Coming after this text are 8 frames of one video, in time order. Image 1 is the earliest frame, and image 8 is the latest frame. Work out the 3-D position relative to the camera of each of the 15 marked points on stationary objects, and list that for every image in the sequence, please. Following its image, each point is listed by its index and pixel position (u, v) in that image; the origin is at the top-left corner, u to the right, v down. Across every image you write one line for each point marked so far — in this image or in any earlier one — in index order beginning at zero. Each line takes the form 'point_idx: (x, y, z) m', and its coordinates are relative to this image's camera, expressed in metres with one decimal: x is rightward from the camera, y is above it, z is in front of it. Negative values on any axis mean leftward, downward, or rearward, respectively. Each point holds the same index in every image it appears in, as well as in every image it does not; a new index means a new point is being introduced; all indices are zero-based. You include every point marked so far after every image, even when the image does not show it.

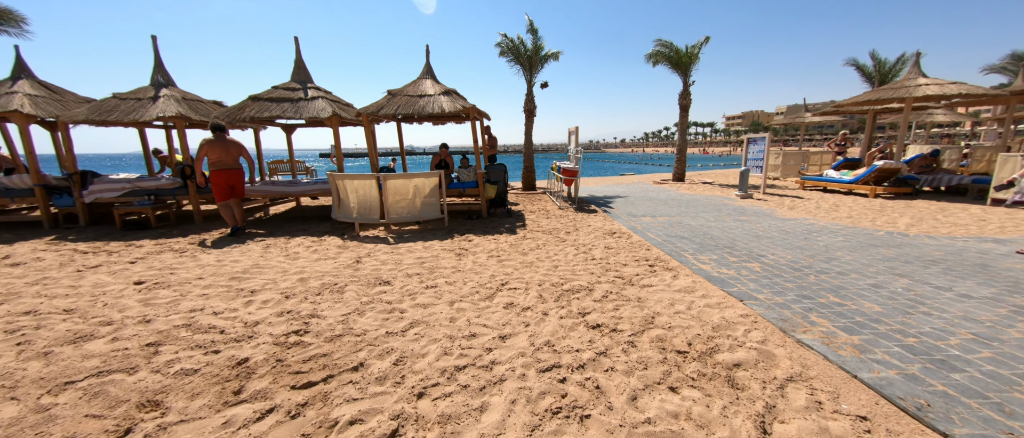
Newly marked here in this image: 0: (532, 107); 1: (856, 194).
0: (+0.6, +3.7, +12.2) m
1: (+10.1, +0.7, +11.0) m
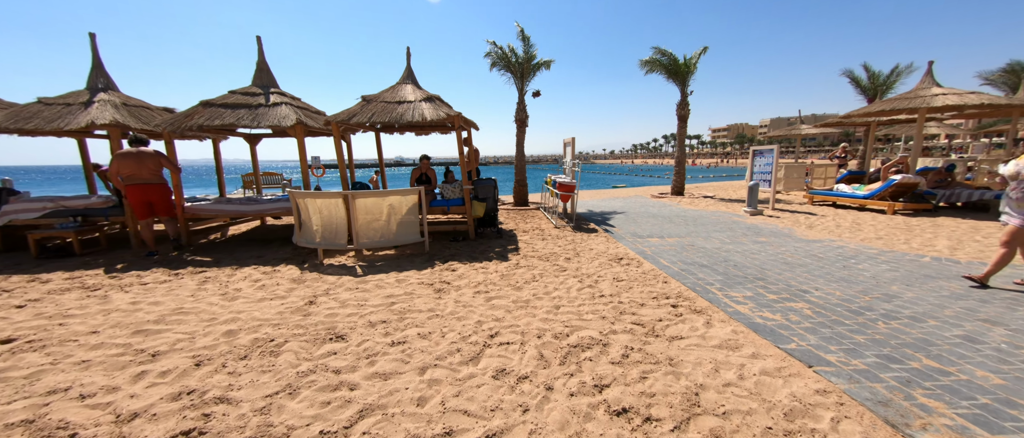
0: (+0.4, +3.1, +11.4) m
1: (+9.8, +0.2, +10.3) m
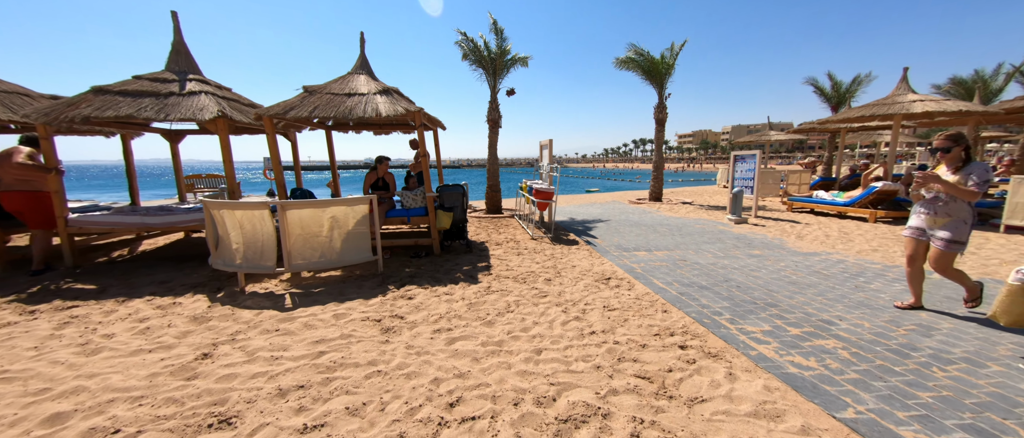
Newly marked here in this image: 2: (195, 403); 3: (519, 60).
0: (-0.4, +2.9, +10.5) m
1: (+9.1, 0.0, +10.1) m
2: (-2.0, -1.2, +2.4) m
3: (+0.2, +4.7, +11.1) m
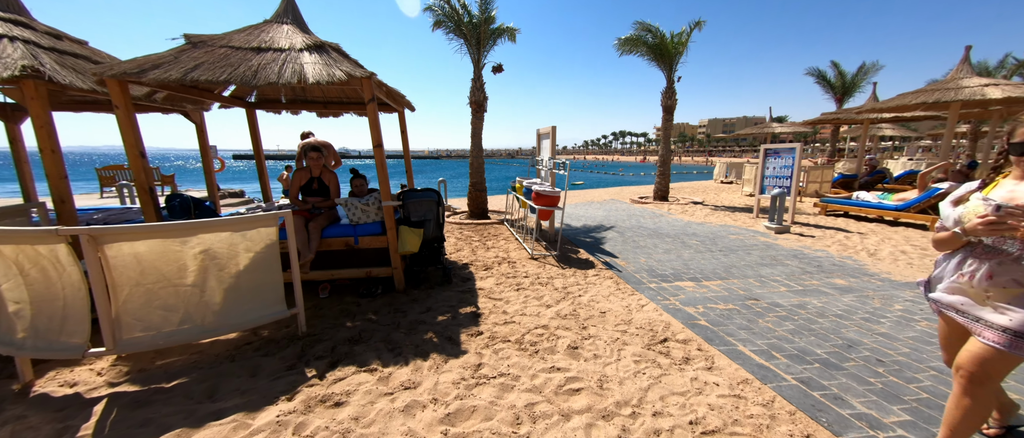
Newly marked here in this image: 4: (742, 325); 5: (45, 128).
0: (-0.7, +2.8, +8.5) m
1: (+8.9, -0.1, +8.6) m
2: (-1.9, -1.5, +0.4) m
3: (-0.1, +4.6, +9.1) m
4: (+2.2, -1.0, +3.5) m
5: (-4.2, +0.8, +3.4) m
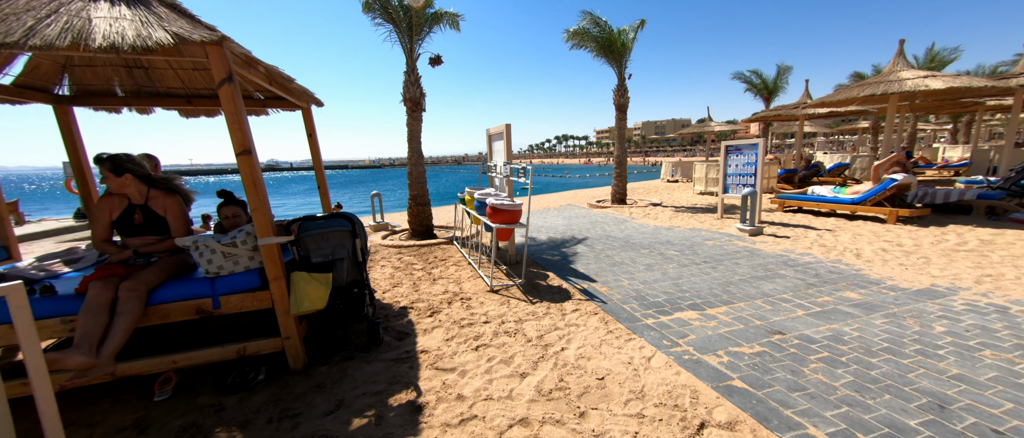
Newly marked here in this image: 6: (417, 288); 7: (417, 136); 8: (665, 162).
0: (-1.8, +2.4, +7.2) m
1: (+7.8, 0.0, +8.5) m
2: (-1.6, -1.8, -1.1) m
3: (-1.4, +4.3, +7.8) m
4: (+1.9, -1.1, +2.6) m
5: (-4.5, +0.4, +1.6) m
6: (-1.2, -0.8, +4.6) m
7: (-1.9, +1.6, +7.3) m
8: (+8.0, +2.9, +19.3) m
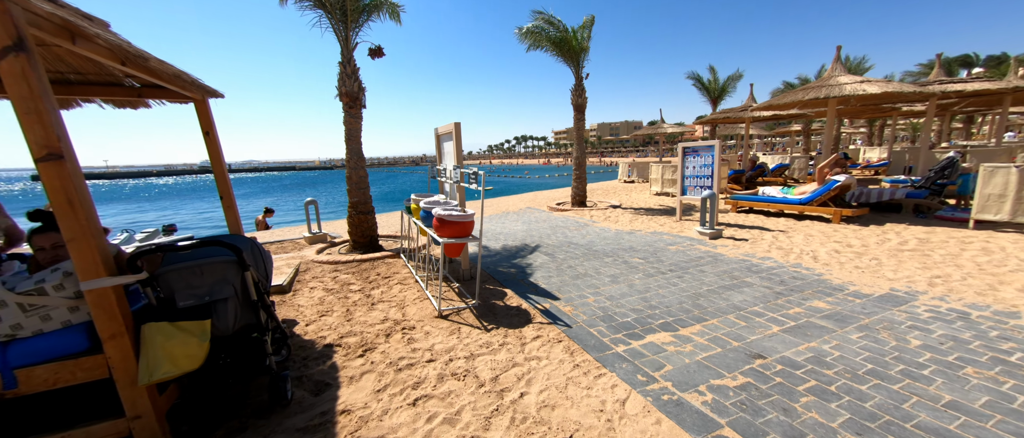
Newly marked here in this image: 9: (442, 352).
0: (-2.6, +2.2, +6.4) m
1: (+6.8, 0.0, +8.8) m
2: (-1.5, -1.9, -1.8) m
3: (-2.3, +4.1, +7.0) m
4: (+1.6, -1.2, +2.2) m
5: (-4.6, +0.1, +0.5) m
6: (-1.7, -1.0, +3.9) m
7: (-2.7, +1.5, +6.5) m
8: (+5.7, +2.9, +19.5) m
9: (-0.6, -1.1, +3.1) m
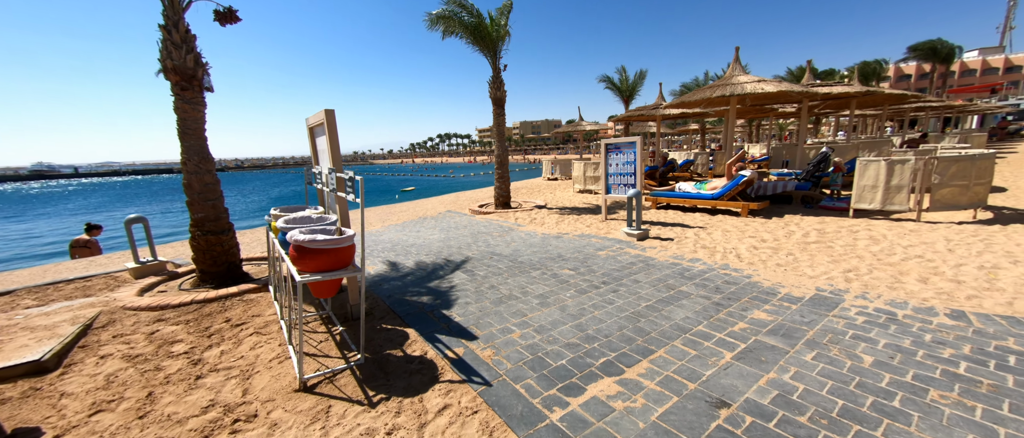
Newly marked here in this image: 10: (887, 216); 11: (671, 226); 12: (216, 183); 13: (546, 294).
0: (-4.0, +1.9, +4.7) m
1: (+4.8, +0.2, +9.0) m
2: (-1.1, -2.2, -3.0) m
3: (-3.9, +3.8, +5.4) m
4: (+1.1, -1.3, +1.5) m
5: (-4.7, -0.2, -1.4) m
6: (-2.4, -1.3, +2.5) m
7: (-4.1, +1.2, +4.8) m
8: (+1.4, +3.0, +19.3) m
9: (-1.2, -1.3, +2.0) m
10: (+7.6, +0.1, +7.6) m
11: (+3.1, -0.1, +7.3) m
12: (-4.0, +0.5, +5.0) m
13: (+0.3, -0.8, +4.3) m
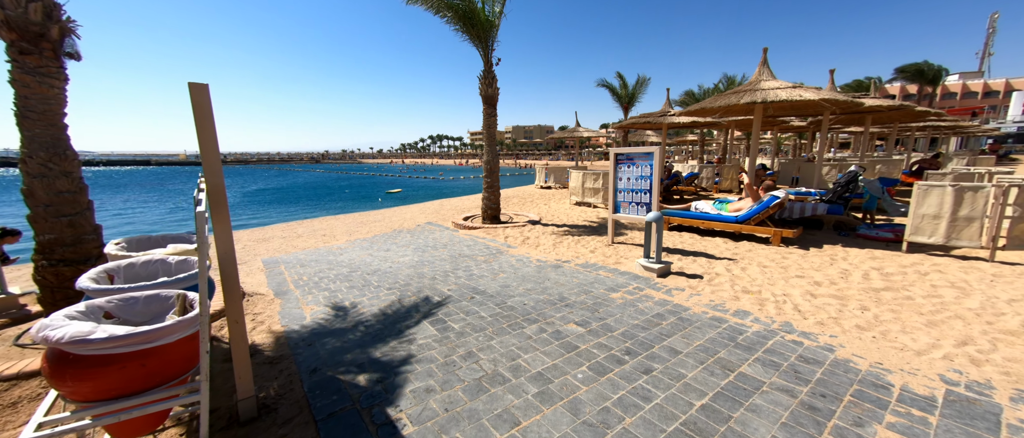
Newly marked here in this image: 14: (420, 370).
0: (-4.0, +1.7, +3.2) m
1: (+4.6, -0.4, +7.7) m
2: (-1.0, -2.4, -4.5) m
3: (-3.9, +3.6, +3.9) m
4: (+1.1, -1.7, +0.1) m
5: (-4.6, -0.4, -3.0) m
6: (-2.5, -1.5, +1.0) m
7: (-4.1, +1.0, +3.3) m
8: (+1.0, +2.5, +17.9) m
9: (-1.3, -1.6, +0.5) m
10: (+7.4, -0.6, +6.3) m
11: (+2.9, -0.6, +6.0) m
12: (-4.1, +0.3, +3.5) m
13: (+0.2, -1.2, +2.9) m
14: (-0.8, -1.1, +3.1) m
